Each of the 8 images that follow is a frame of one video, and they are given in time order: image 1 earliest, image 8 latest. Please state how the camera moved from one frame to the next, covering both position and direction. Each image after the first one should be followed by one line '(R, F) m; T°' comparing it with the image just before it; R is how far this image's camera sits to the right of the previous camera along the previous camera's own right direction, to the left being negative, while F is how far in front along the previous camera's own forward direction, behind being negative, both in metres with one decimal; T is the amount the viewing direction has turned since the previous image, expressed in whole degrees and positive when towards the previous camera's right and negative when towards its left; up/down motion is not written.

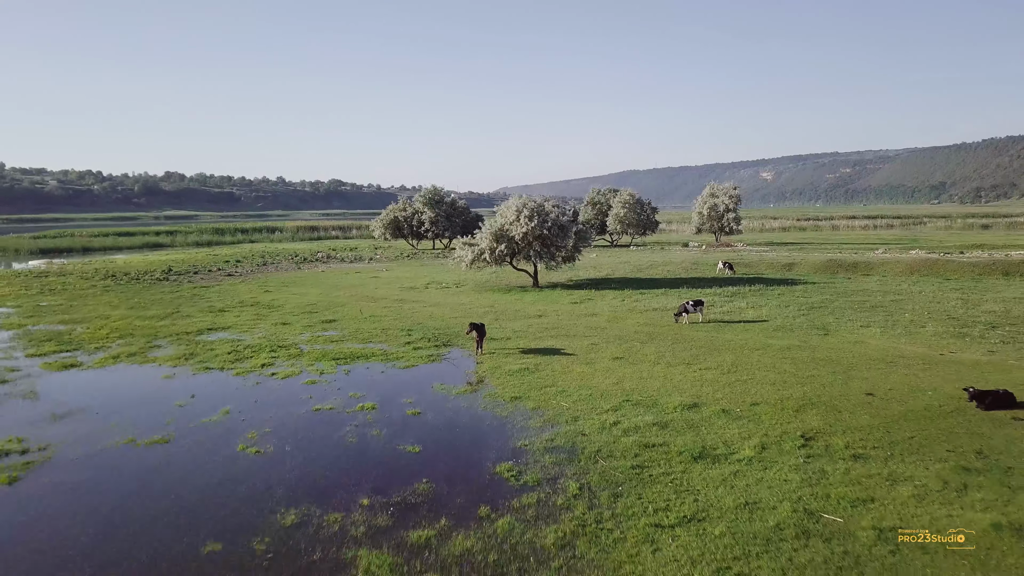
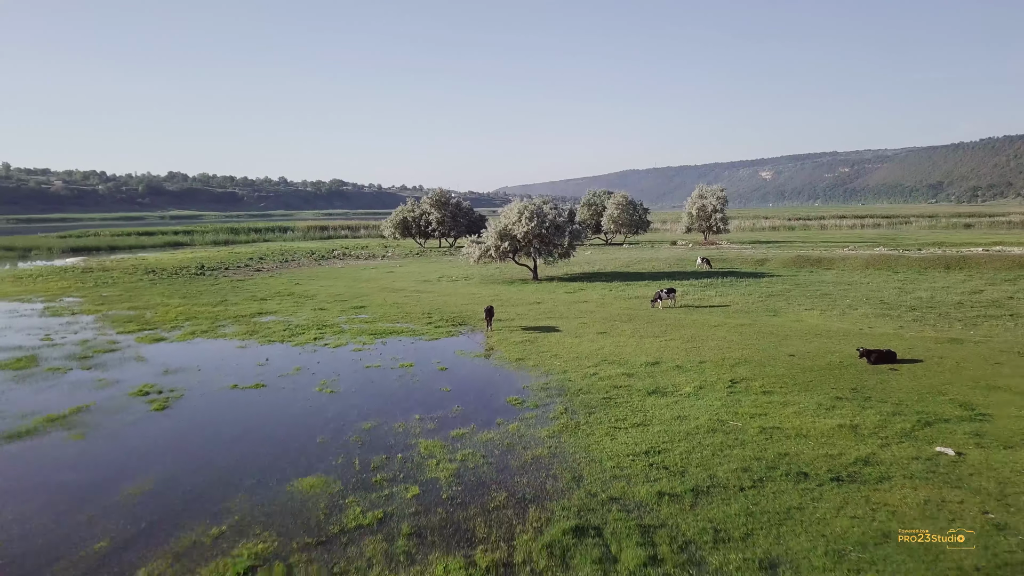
(-0.1, -4.5) m; 0°
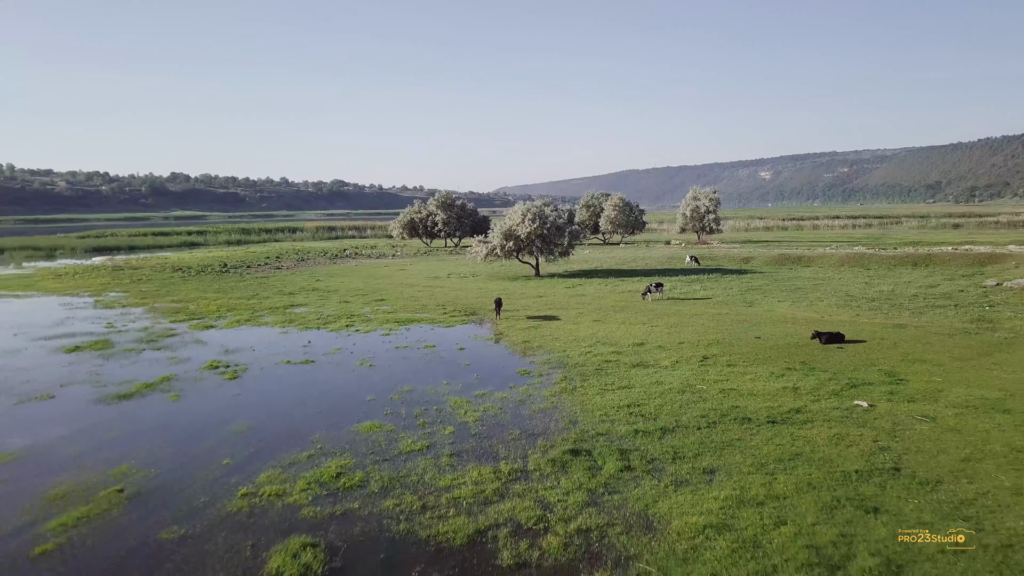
(-0.3, -3.4) m; 0°
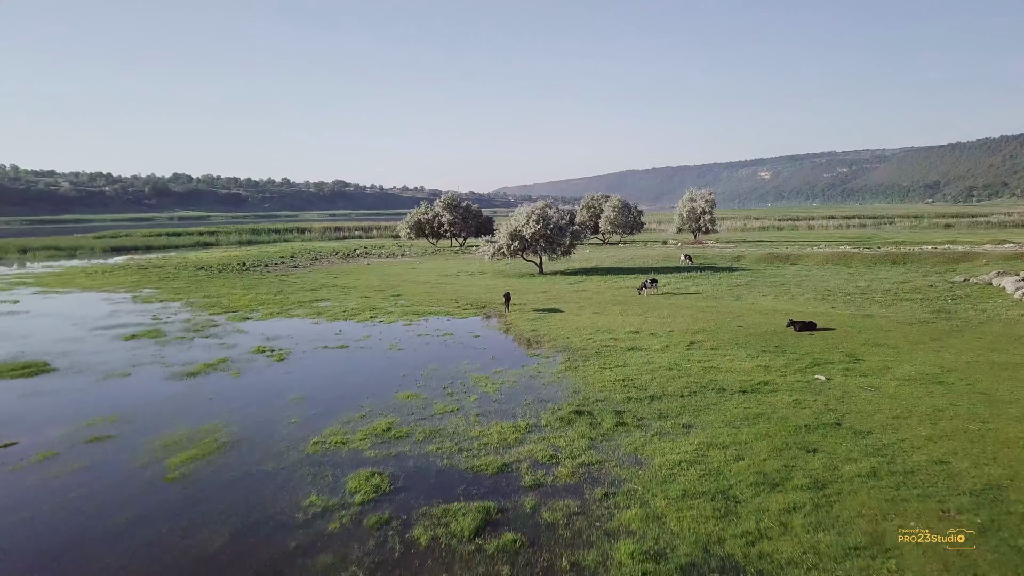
(-0.4, -2.8) m; 0°
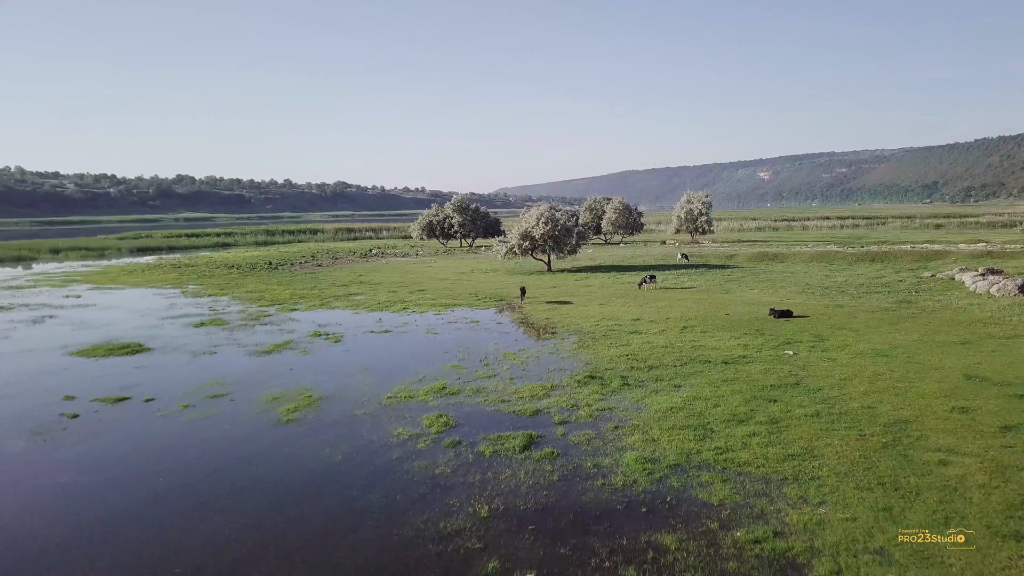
(-0.9, -4.0) m; 0°
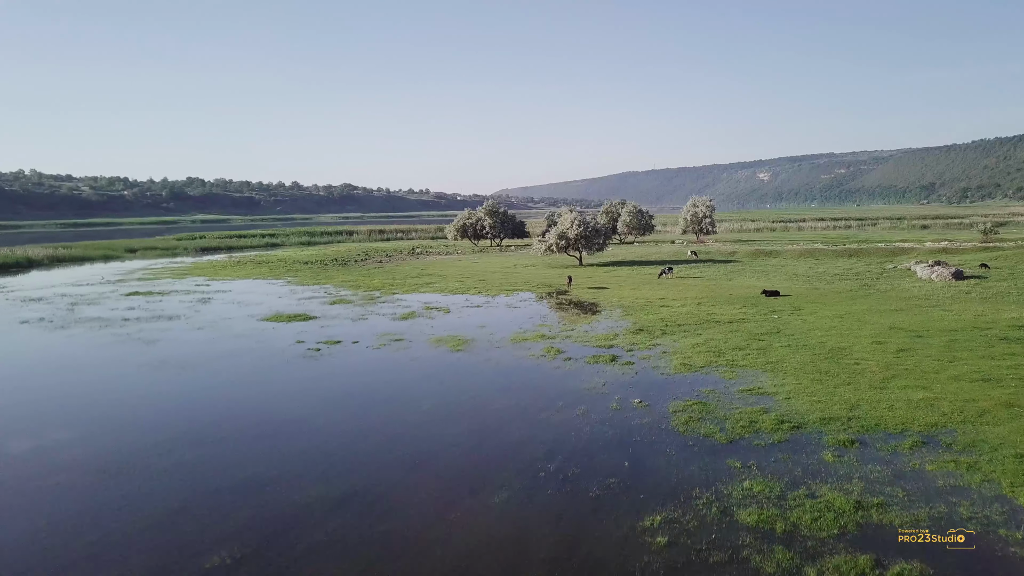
(-3.7, -9.6) m; 0°
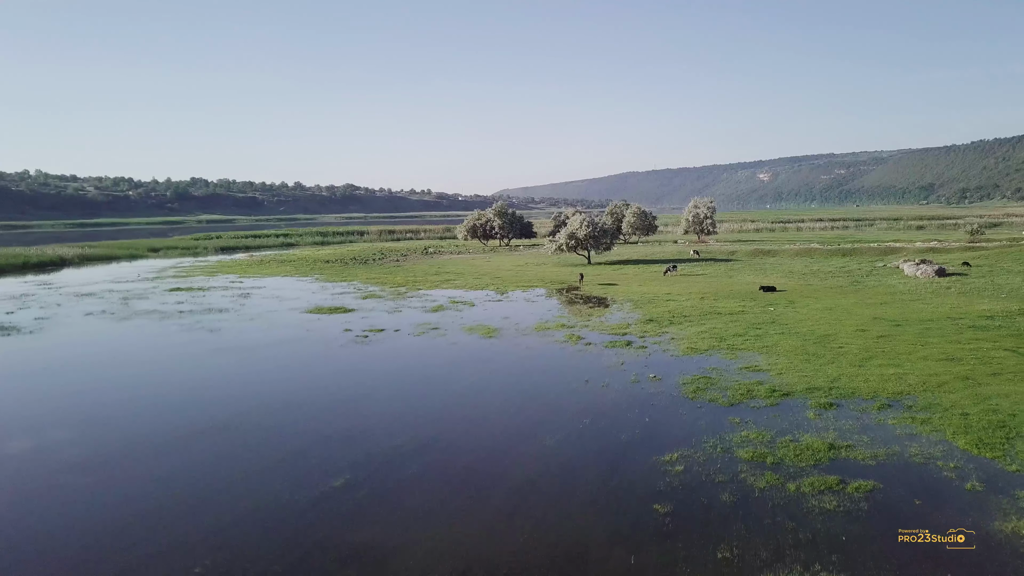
(-1.3, -3.4) m; 0°
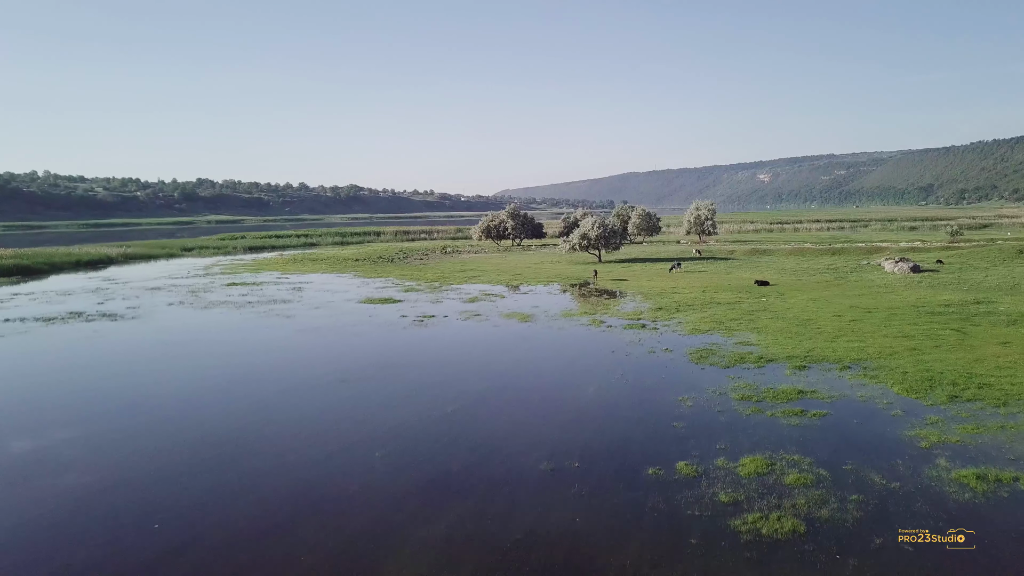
(-1.9, -5.5) m; 0°
